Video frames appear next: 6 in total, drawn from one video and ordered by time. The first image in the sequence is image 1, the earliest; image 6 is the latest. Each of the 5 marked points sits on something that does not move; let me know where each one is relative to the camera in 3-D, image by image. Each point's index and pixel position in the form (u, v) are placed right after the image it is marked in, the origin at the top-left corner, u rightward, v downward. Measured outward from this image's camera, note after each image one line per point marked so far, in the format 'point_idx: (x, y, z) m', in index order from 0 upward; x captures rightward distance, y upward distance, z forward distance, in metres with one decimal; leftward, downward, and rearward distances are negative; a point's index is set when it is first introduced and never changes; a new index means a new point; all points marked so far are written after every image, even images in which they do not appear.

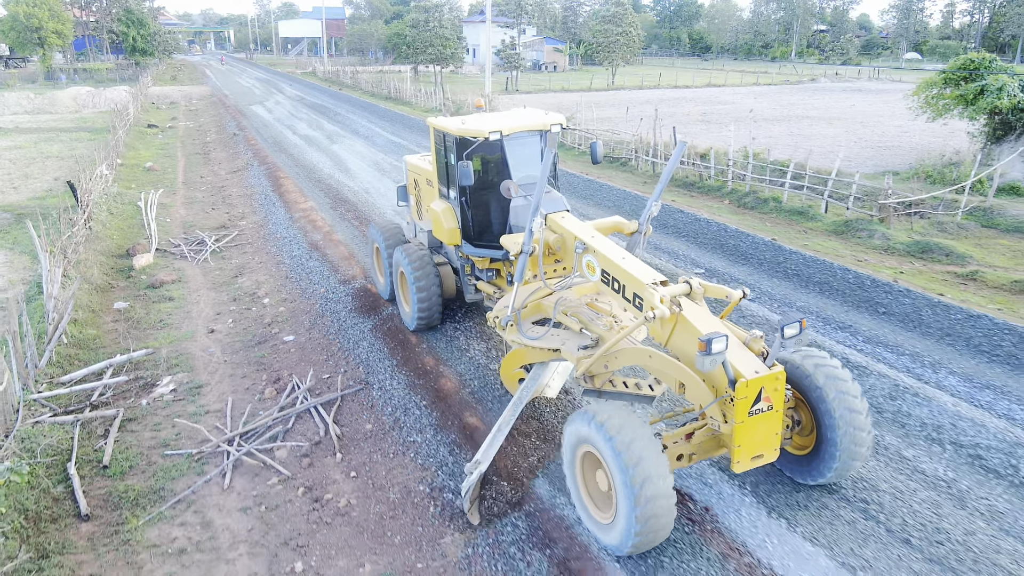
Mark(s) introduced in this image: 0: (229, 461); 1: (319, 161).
0: (-2.2, -1.4, +5.7) m
1: (-4.4, +2.9, +16.6) m
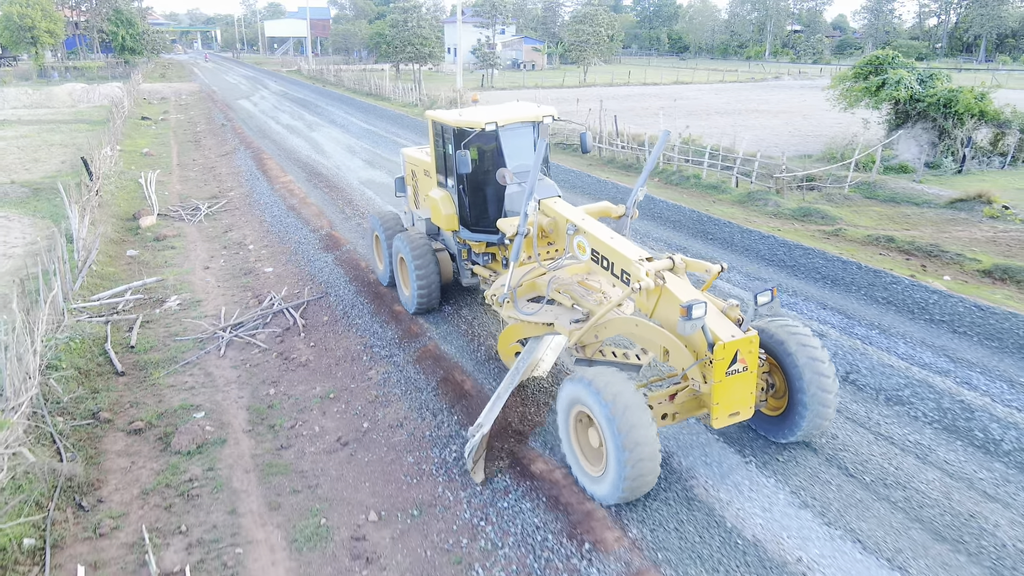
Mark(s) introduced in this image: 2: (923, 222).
0: (-3.2, -0.6, +7.9) m
1: (-5.5, +3.7, +18.8) m
2: (+8.0, +1.3, +14.0) m
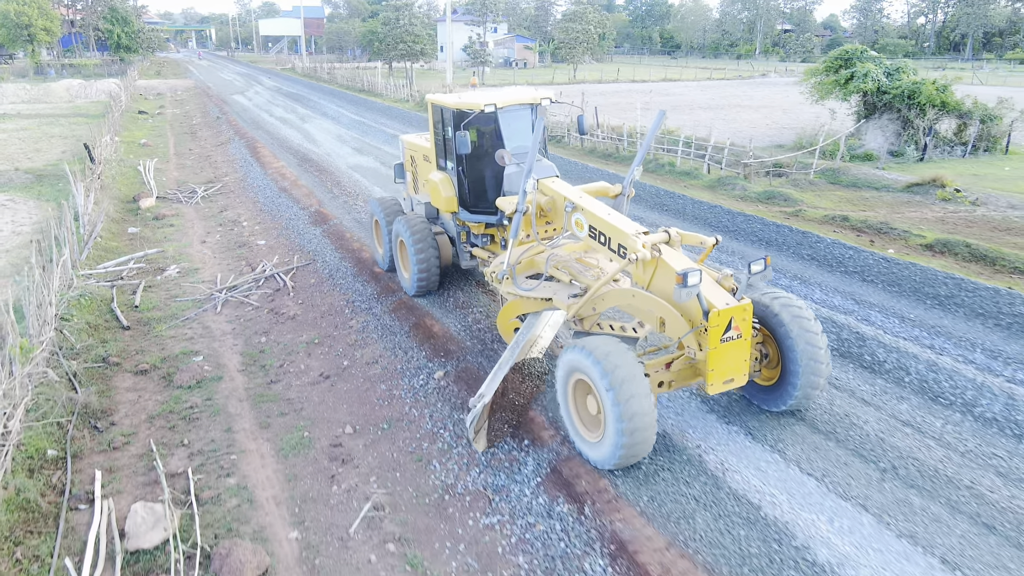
0: (-3.5, -0.1, +8.7) m
1: (-6.0, +4.1, +19.6) m
2: (+7.6, +1.7, +14.8) m
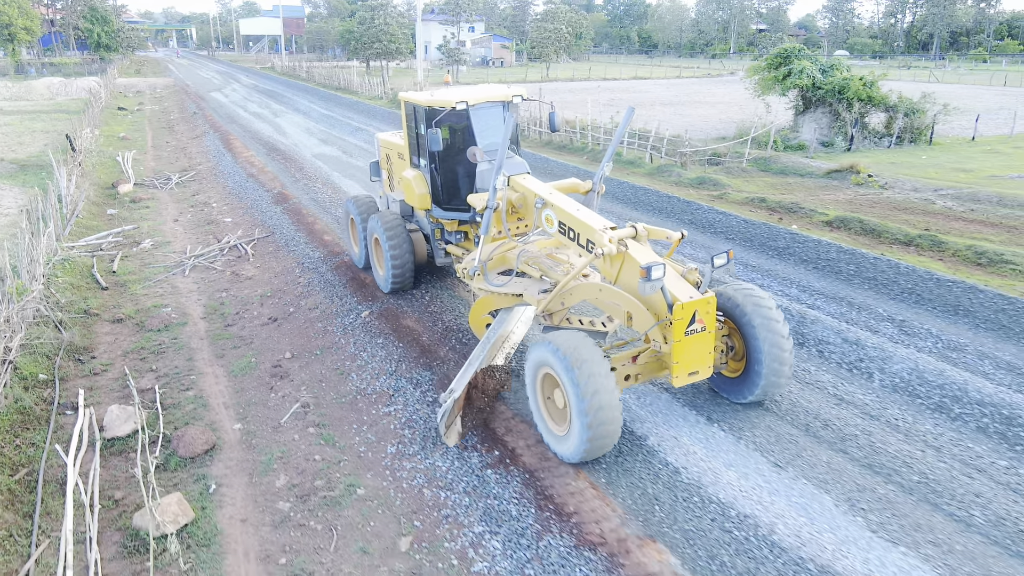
0: (-4.5, +0.3, +9.9) m
1: (-7.1, +4.6, +20.8) m
2: (+6.5, +2.3, +16.3) m
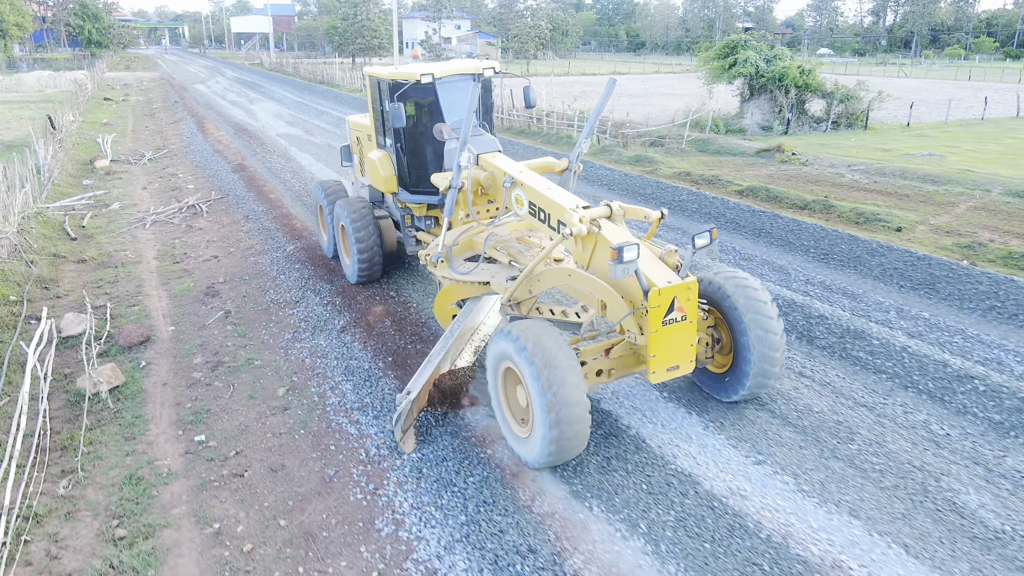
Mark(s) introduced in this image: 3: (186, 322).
0: (-5.6, +1.0, +11.2) m
1: (-8.4, +5.3, +22.0) m
2: (+5.3, +3.0, +17.6) m
3: (-3.3, -0.4, +7.3) m
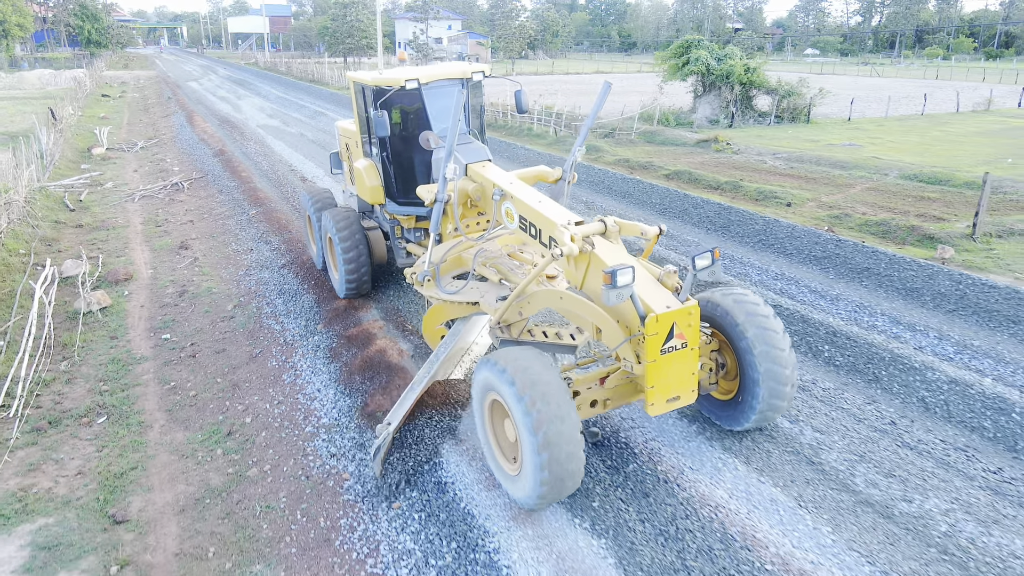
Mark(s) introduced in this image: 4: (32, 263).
0: (-6.7, +1.7, +13.0) m
1: (-9.5, +5.9, +23.8) m
2: (+4.2, +3.6, +19.4) m
3: (-4.4, +0.3, +9.1) m
4: (-6.3, +0.3, +9.5) m
